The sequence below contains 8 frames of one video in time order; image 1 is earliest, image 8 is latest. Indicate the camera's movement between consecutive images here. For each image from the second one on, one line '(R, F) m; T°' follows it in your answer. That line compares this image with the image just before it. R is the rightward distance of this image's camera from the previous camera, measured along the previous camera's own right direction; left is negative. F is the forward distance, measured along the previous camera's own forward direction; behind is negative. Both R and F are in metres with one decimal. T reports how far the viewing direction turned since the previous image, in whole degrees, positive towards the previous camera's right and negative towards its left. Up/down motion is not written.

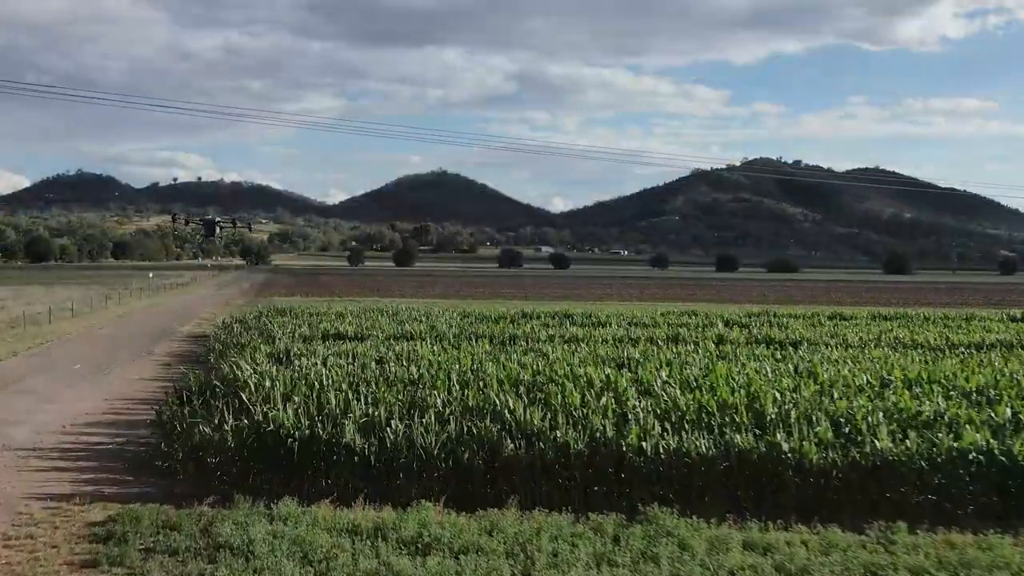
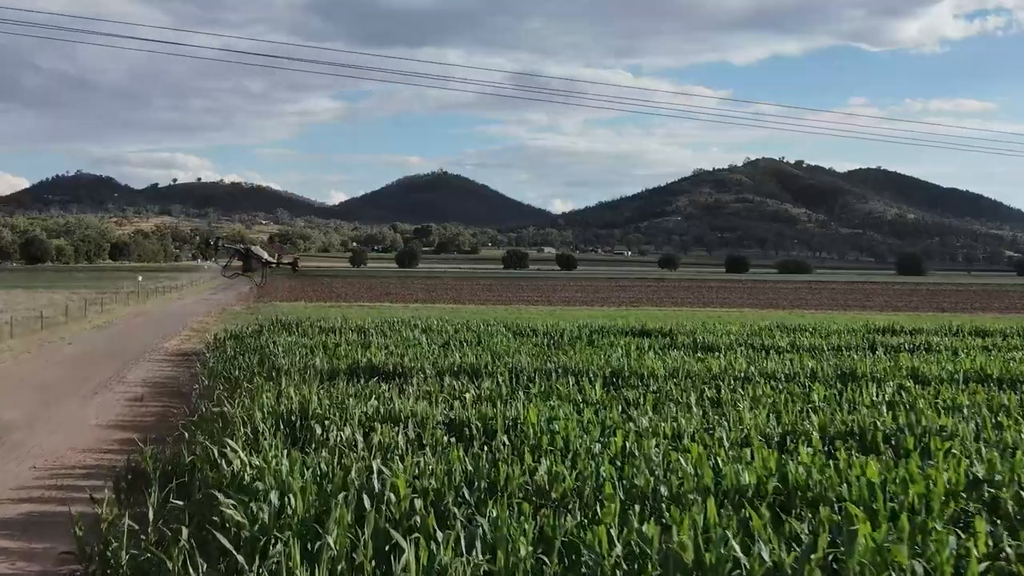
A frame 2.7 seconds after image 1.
(-1.0, +4.6) m; 0°
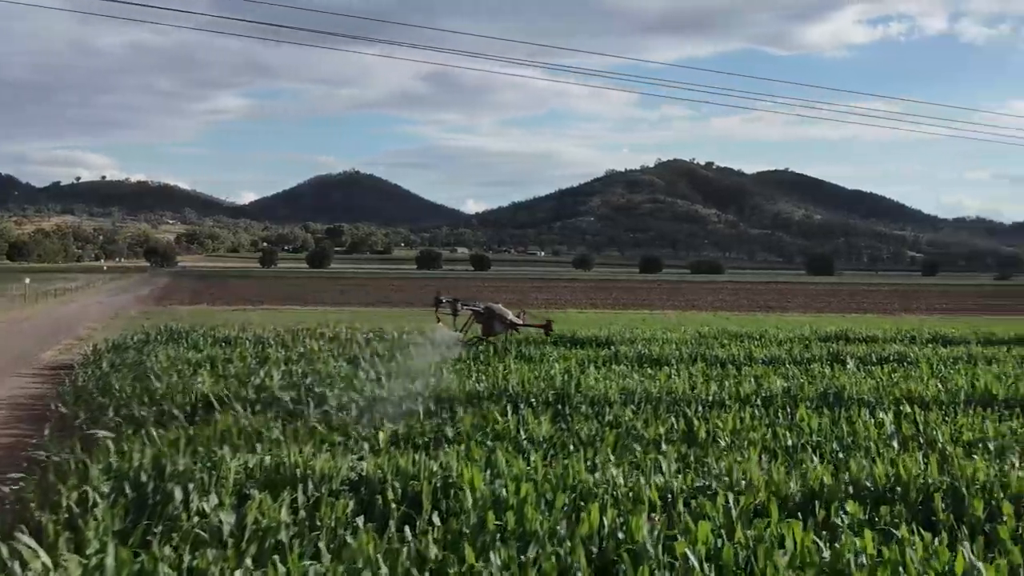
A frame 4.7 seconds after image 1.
(-0.1, +1.9) m; +4°
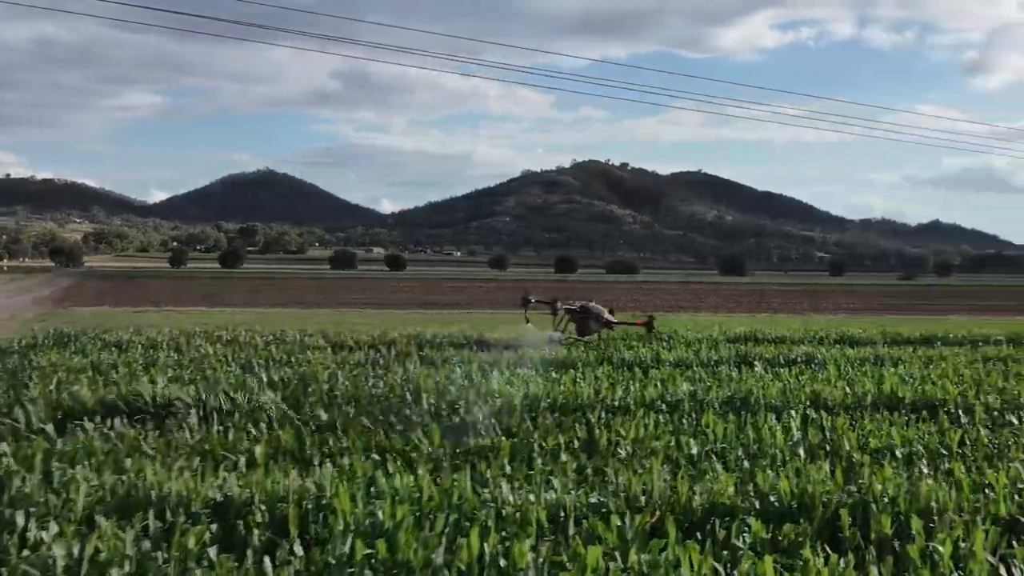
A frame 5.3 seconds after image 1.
(+0.2, +0.4) m; +4°
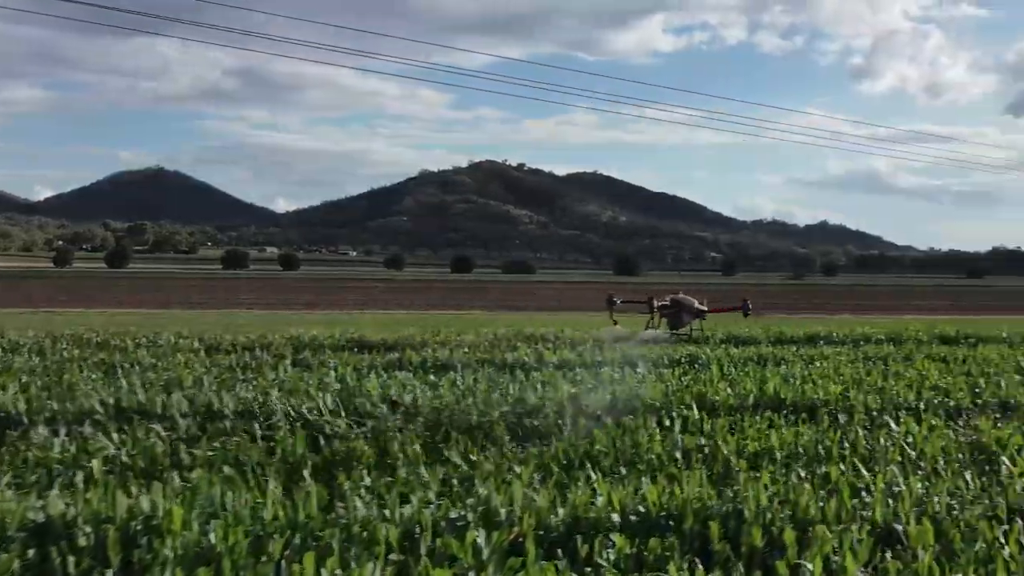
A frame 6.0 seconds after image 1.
(+0.2, +0.3) m; +5°
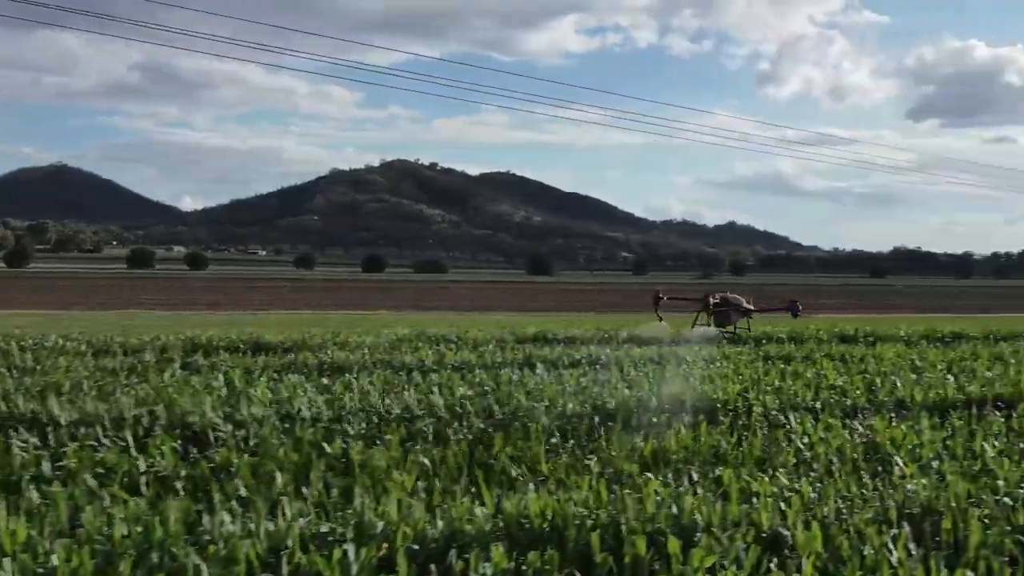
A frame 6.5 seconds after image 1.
(+0.2, +0.2) m; +4°
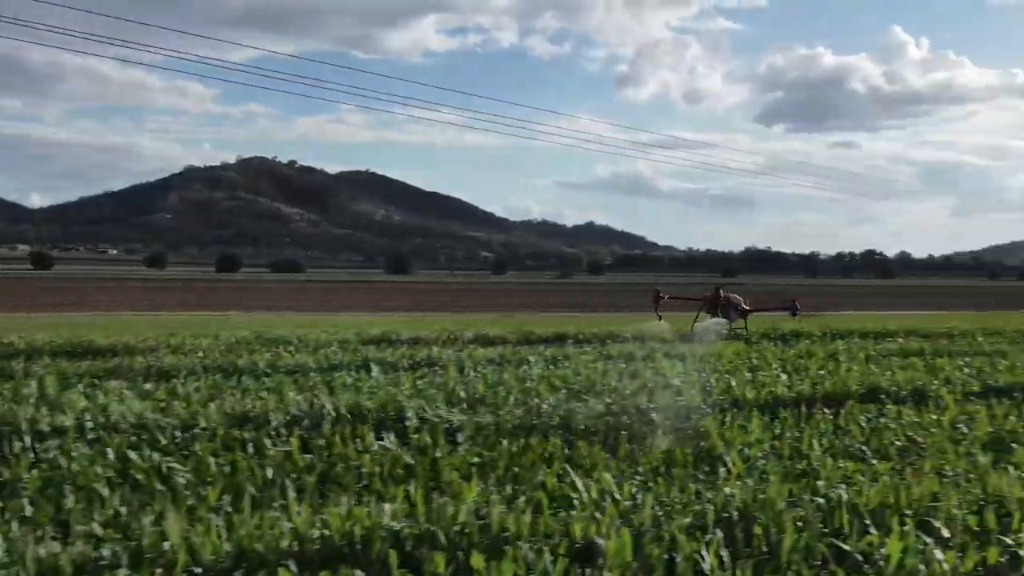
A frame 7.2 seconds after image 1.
(+0.2, +0.2) m; +7°
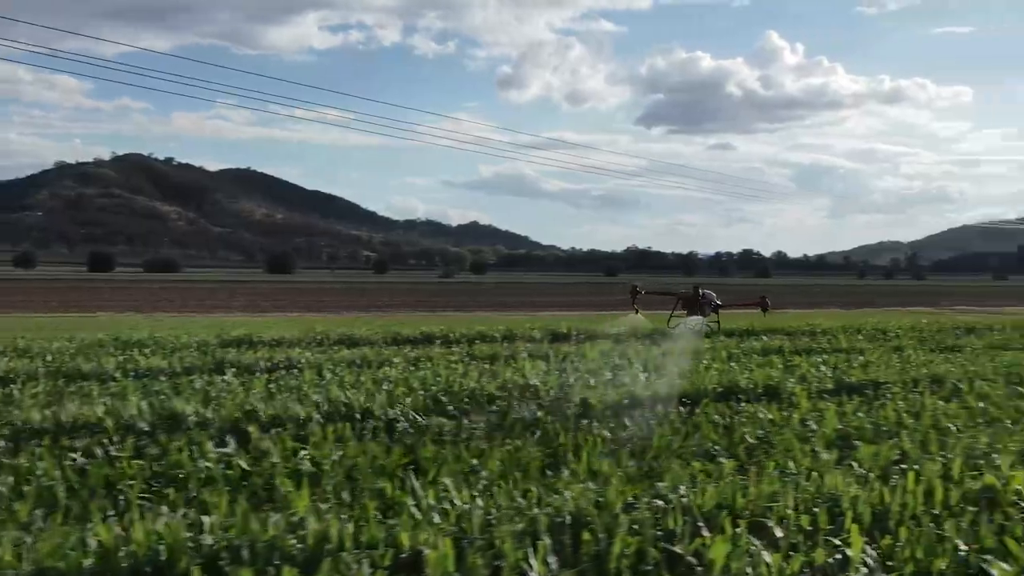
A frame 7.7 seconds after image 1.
(+0.2, +0.1) m; +6°
